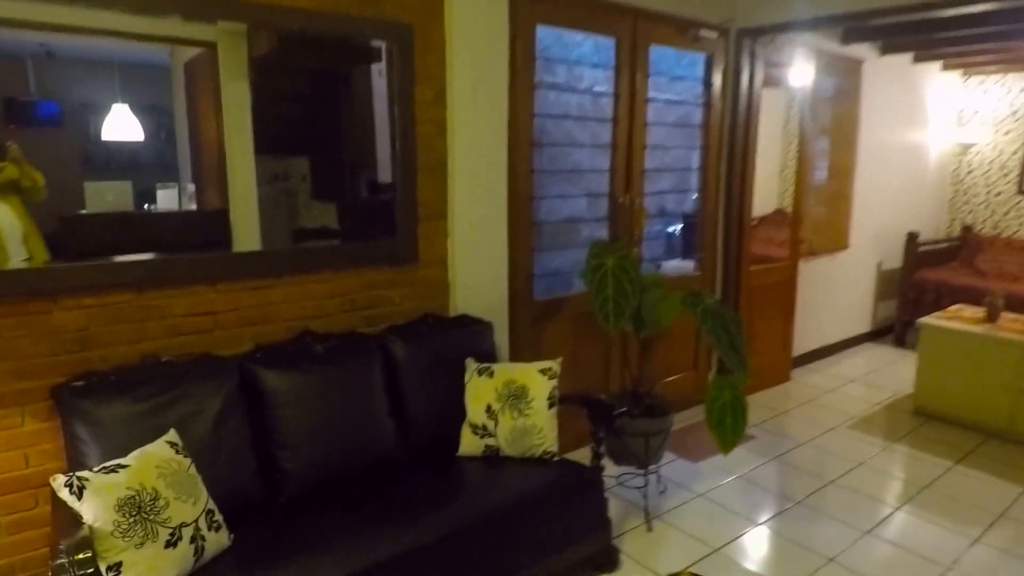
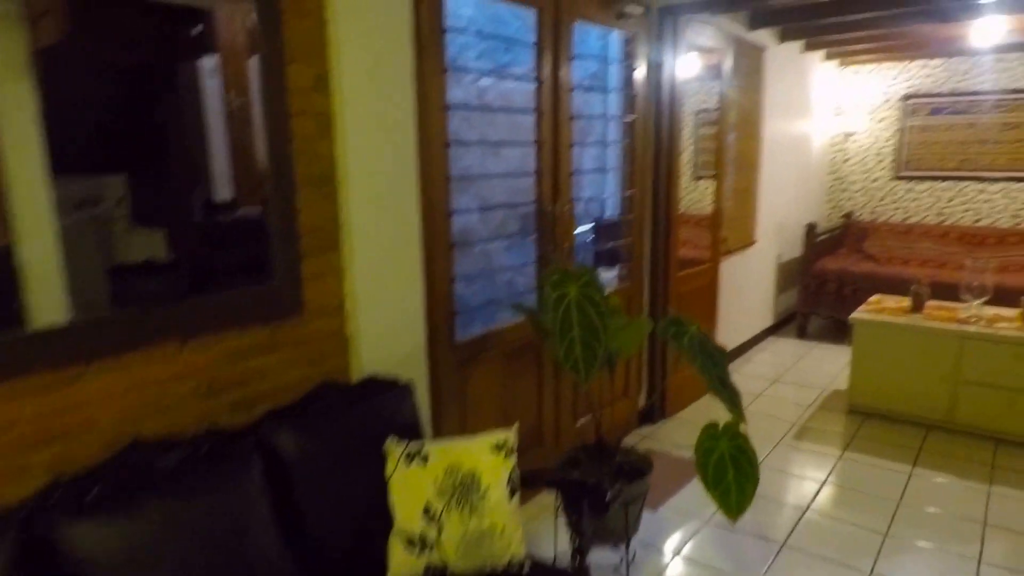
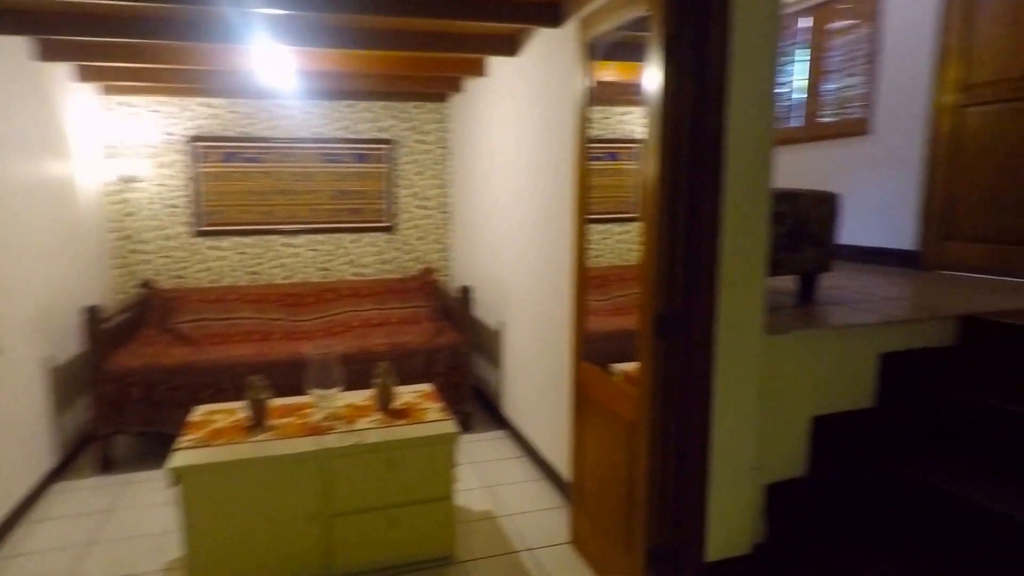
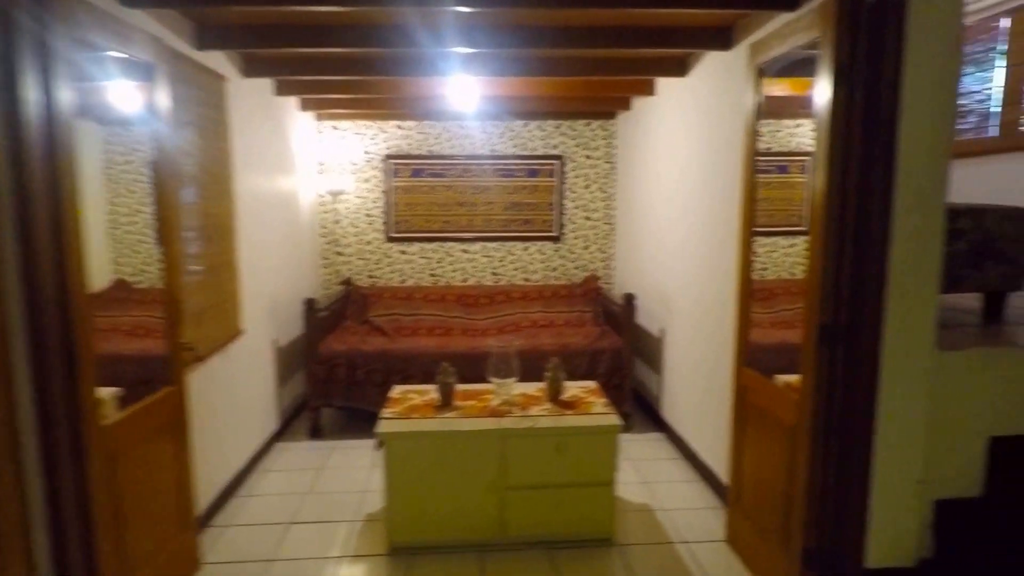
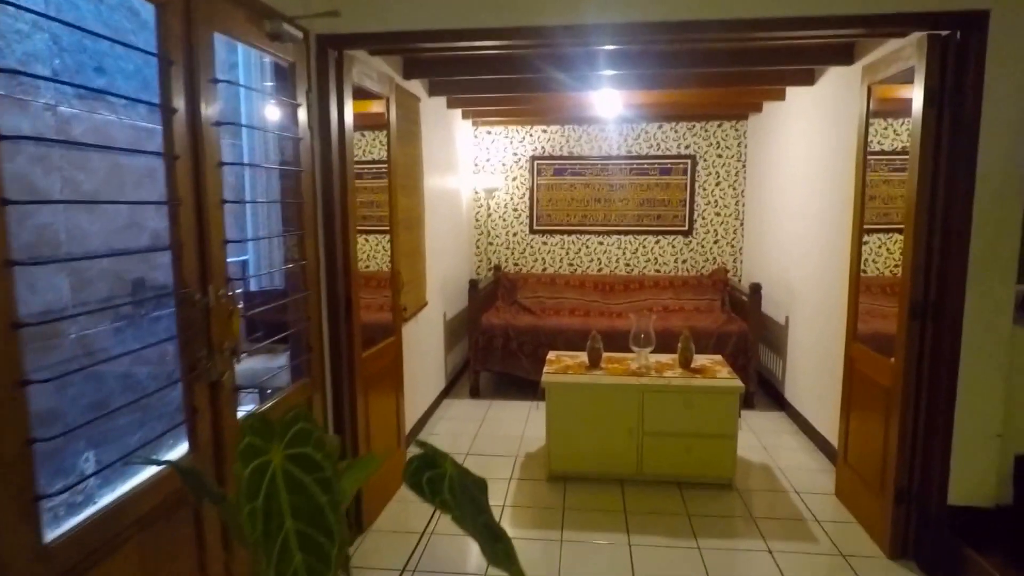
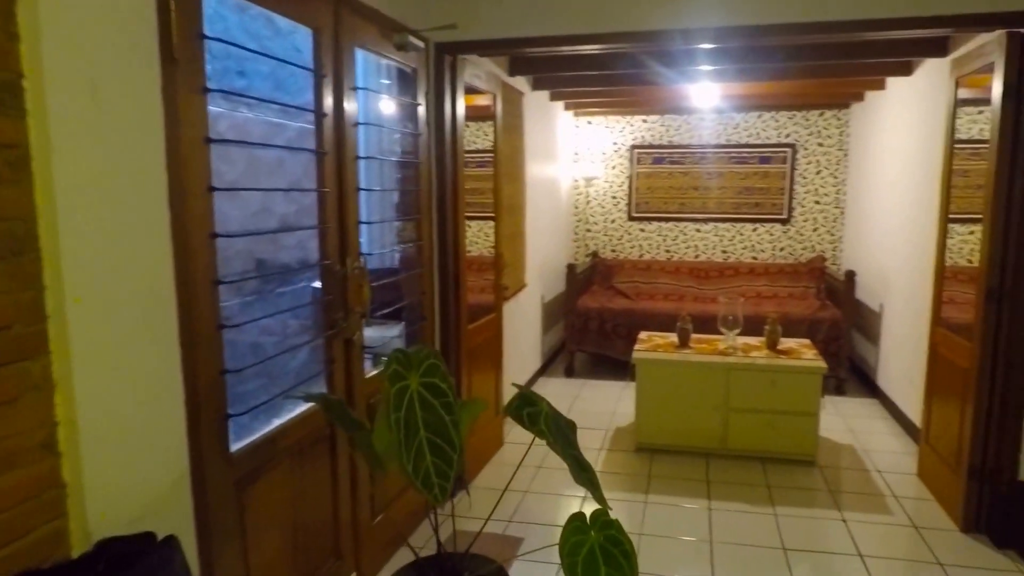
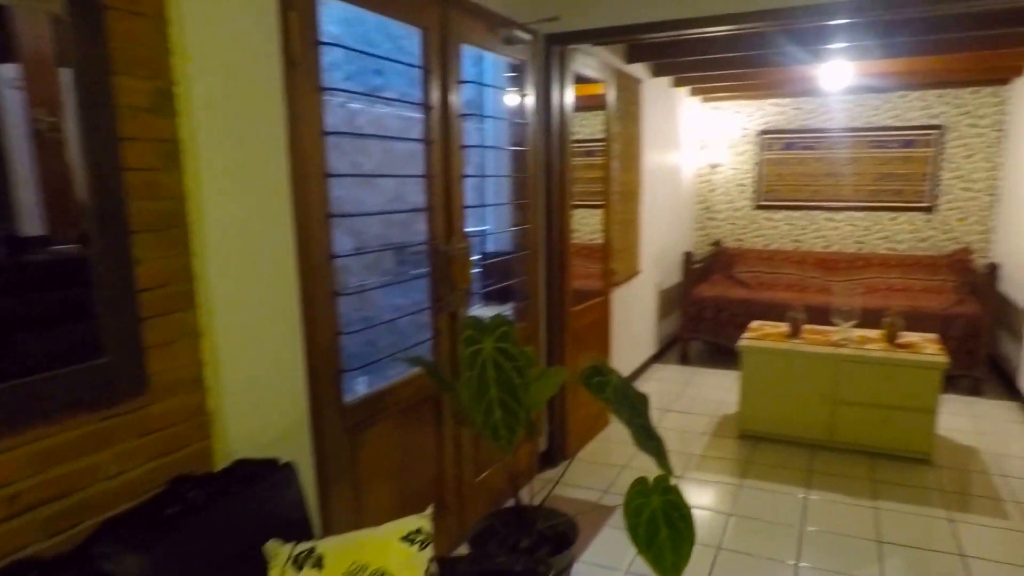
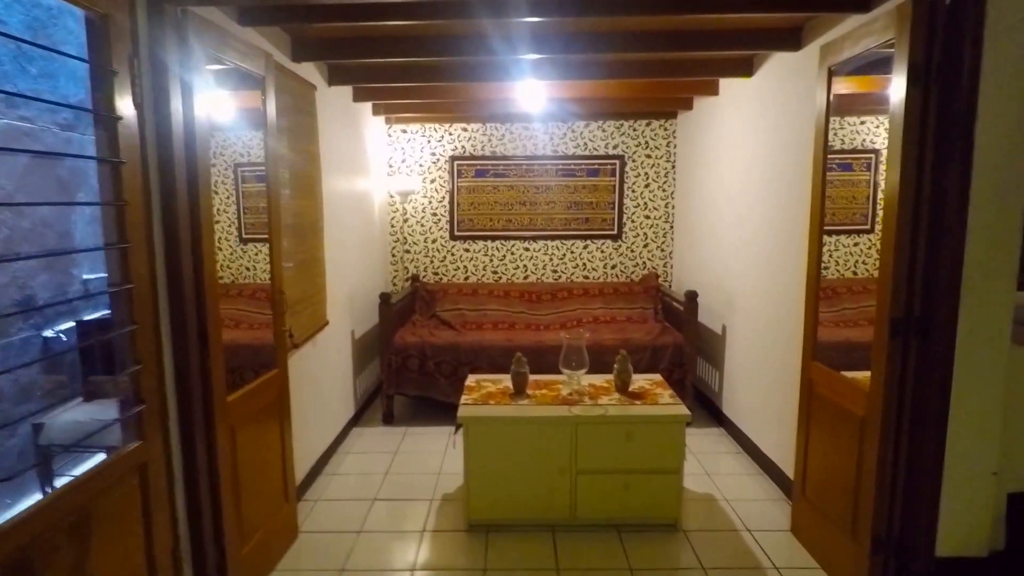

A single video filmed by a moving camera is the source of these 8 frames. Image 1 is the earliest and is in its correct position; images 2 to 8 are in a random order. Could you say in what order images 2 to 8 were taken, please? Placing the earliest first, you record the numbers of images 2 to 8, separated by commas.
2, 7, 6, 5, 8, 4, 3
